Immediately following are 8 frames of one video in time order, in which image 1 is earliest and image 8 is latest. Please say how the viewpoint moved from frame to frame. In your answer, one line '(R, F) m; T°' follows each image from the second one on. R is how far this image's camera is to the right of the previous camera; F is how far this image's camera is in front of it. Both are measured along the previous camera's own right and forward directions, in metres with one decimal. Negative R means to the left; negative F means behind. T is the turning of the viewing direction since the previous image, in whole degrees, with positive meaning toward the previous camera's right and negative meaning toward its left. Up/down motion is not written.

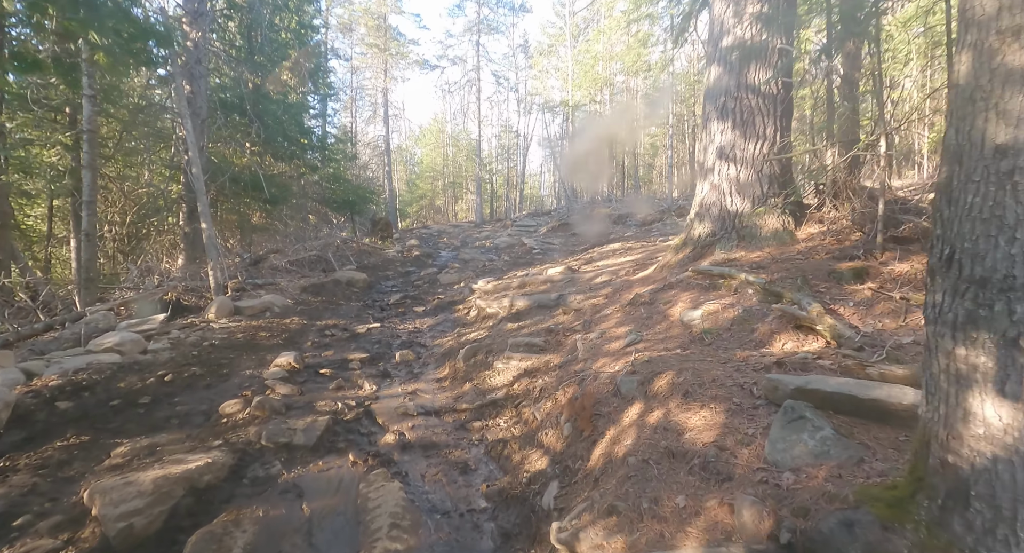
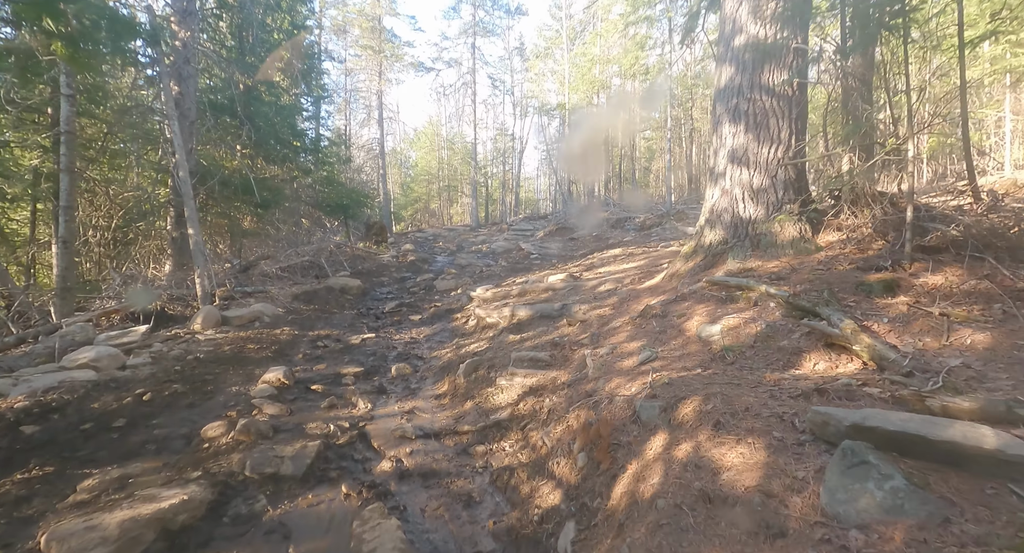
(-0.1, +0.3) m; +1°
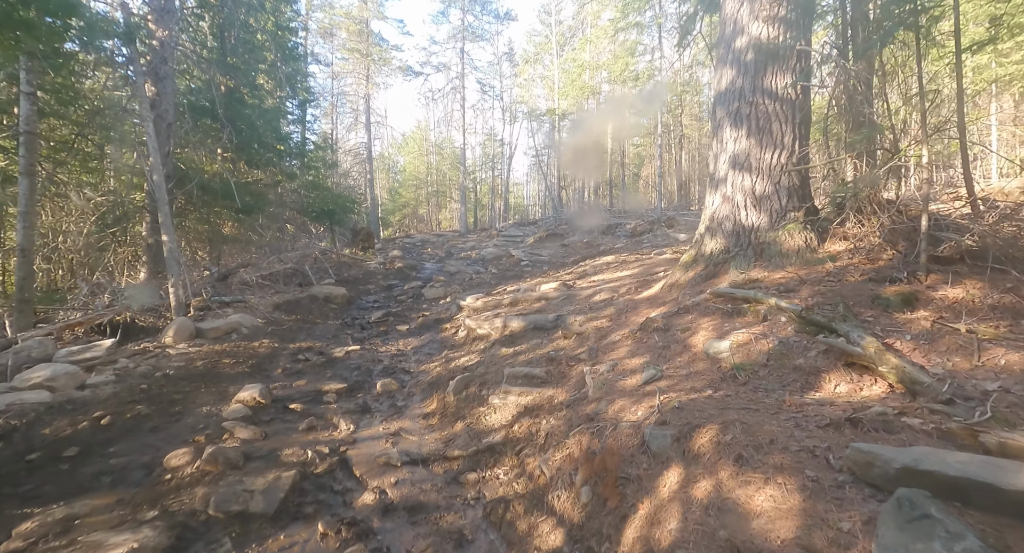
(0.0, +0.3) m; +1°
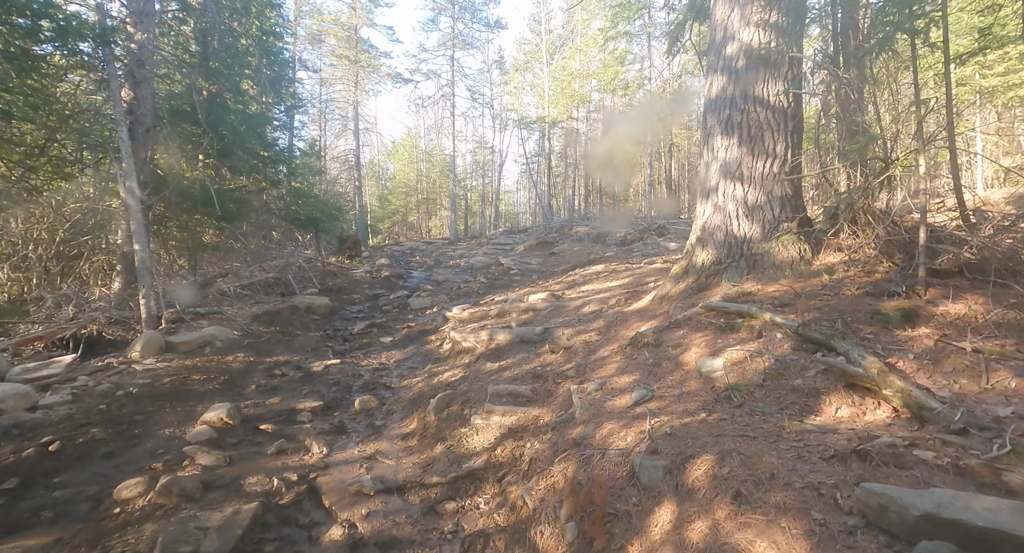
(+0.1, +0.2) m; +1°
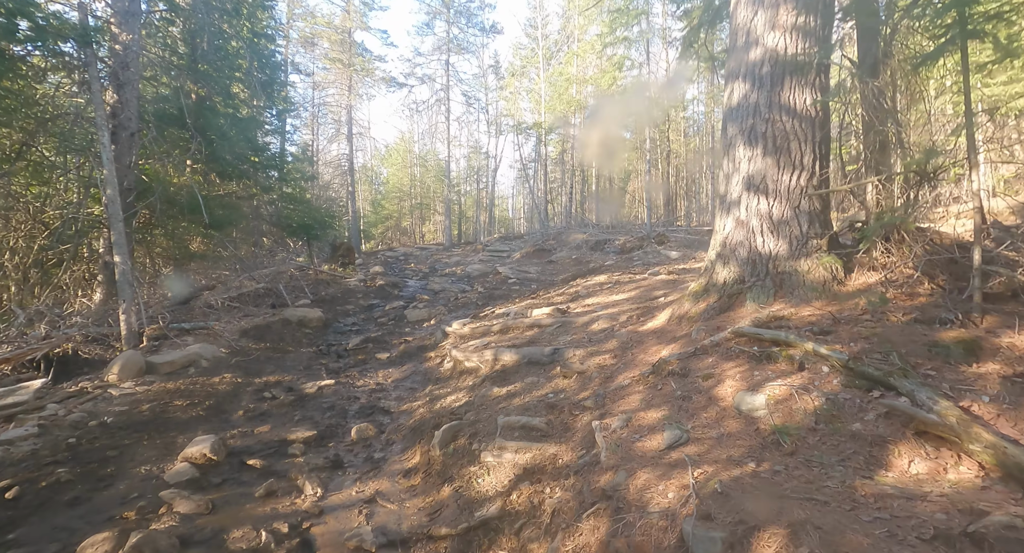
(-0.1, +0.4) m; +1°
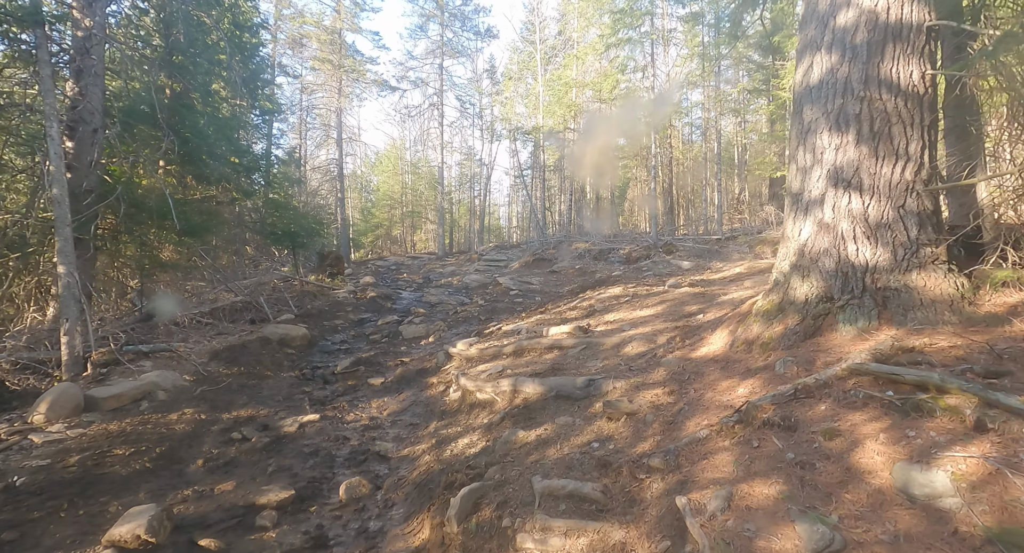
(-0.3, +1.0) m; +1°
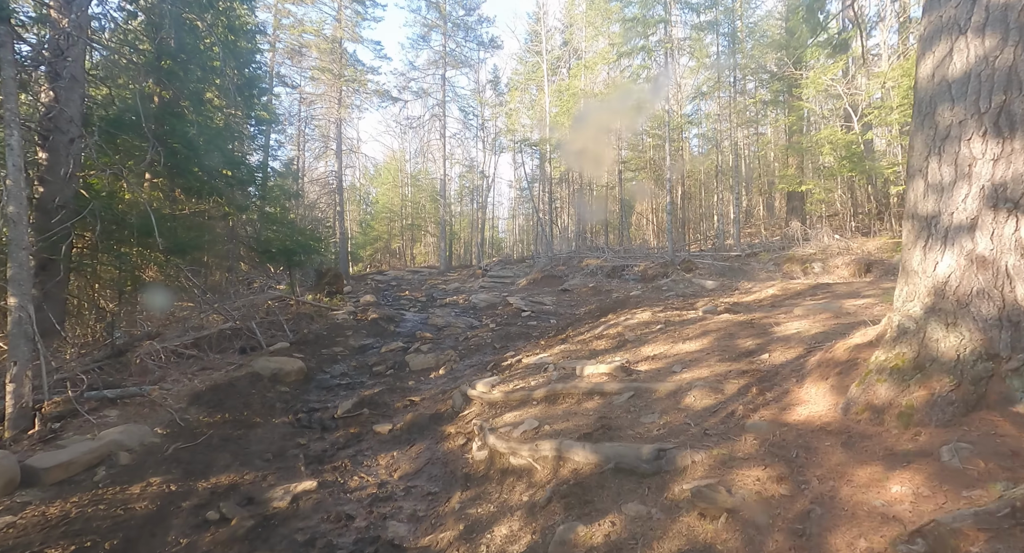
(-0.3, +1.0) m; 0°
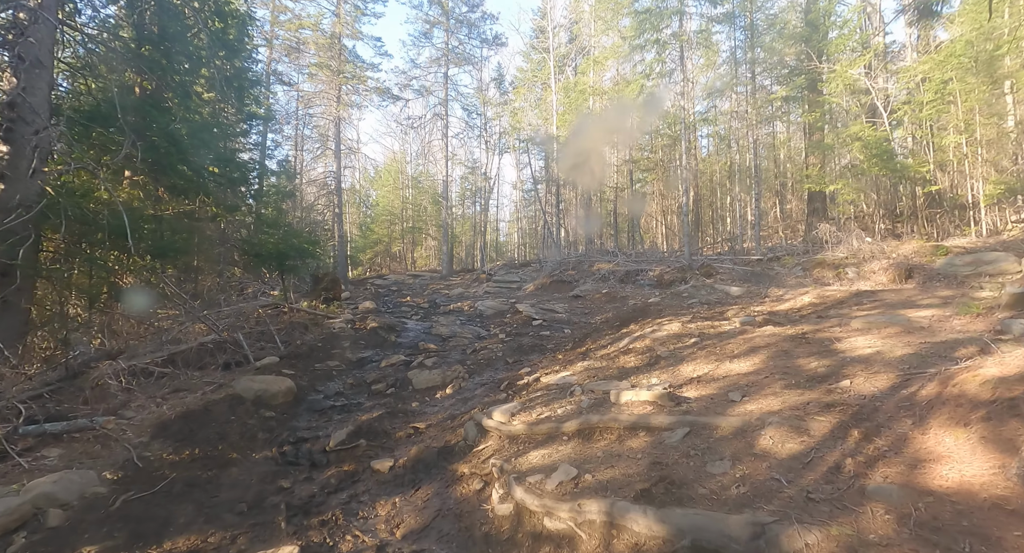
(-0.2, +1.0) m; 0°
